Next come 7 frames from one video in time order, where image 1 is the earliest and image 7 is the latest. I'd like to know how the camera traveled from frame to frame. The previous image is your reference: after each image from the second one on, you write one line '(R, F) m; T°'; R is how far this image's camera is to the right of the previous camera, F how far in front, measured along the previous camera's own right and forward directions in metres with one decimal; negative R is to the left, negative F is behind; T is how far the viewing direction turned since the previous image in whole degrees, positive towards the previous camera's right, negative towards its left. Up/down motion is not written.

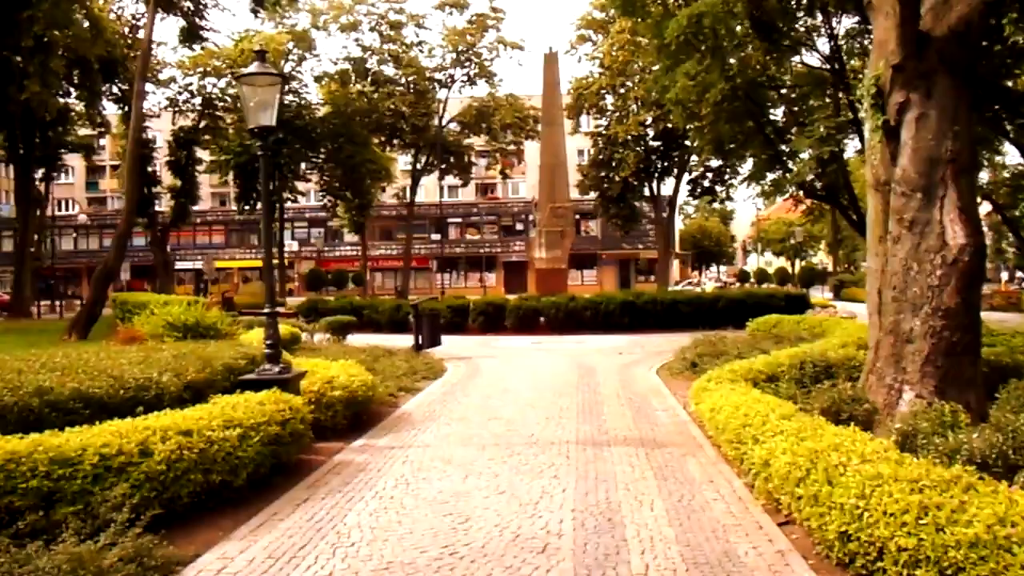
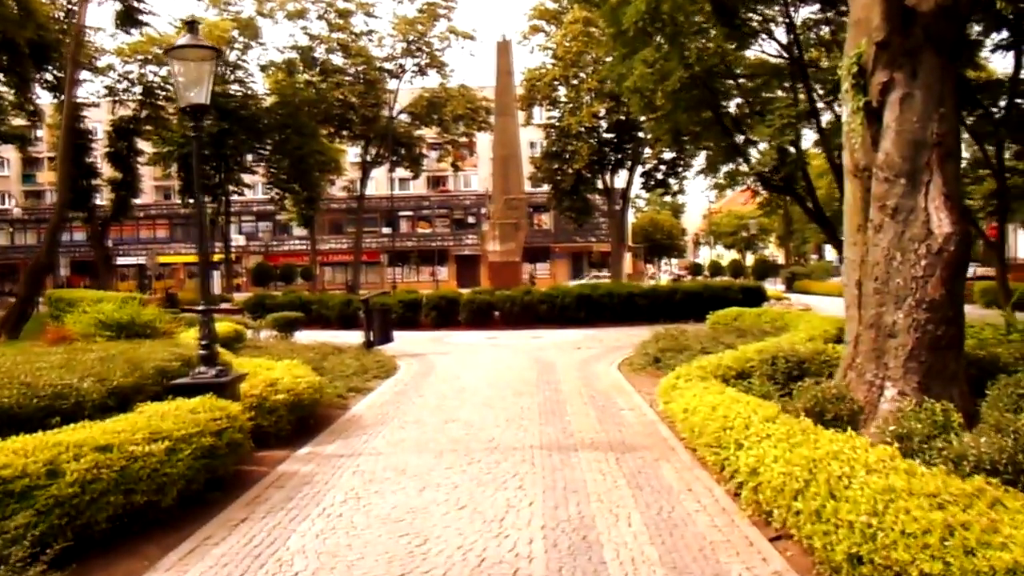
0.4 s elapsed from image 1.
(-0.1, +0.6) m; +3°
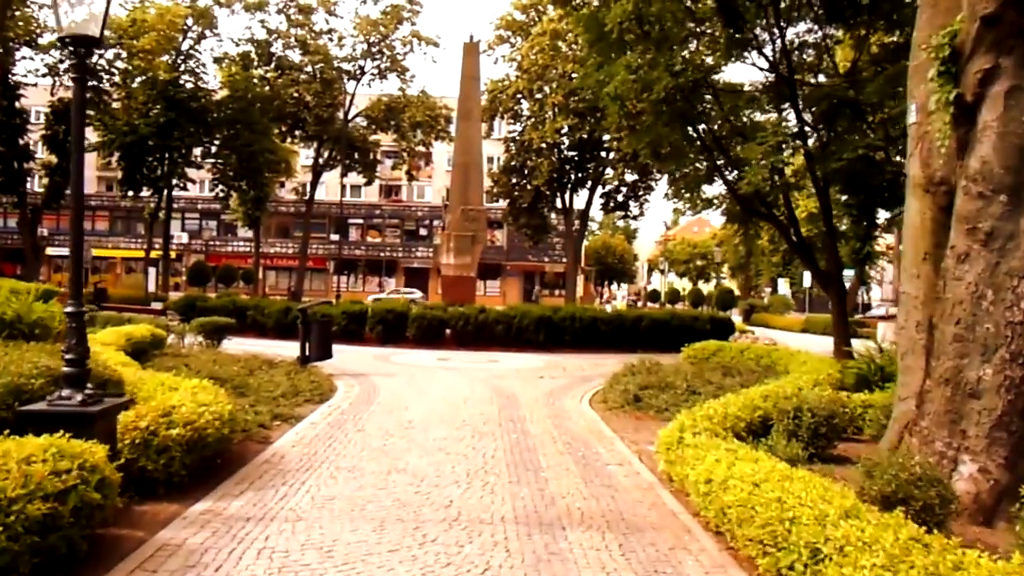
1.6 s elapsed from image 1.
(-0.2, +1.9) m; +3°
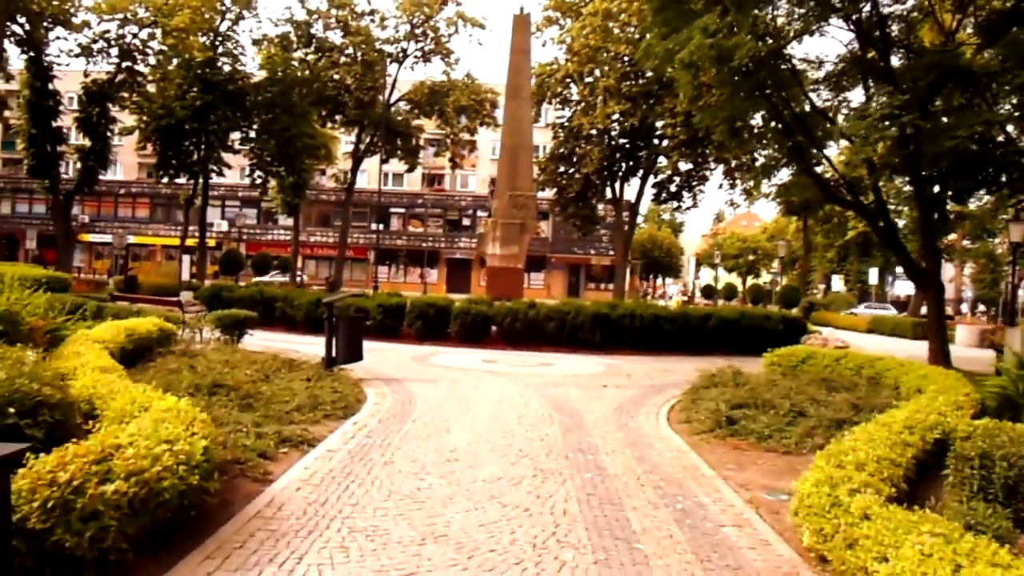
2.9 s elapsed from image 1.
(-0.2, +2.2) m; -2°
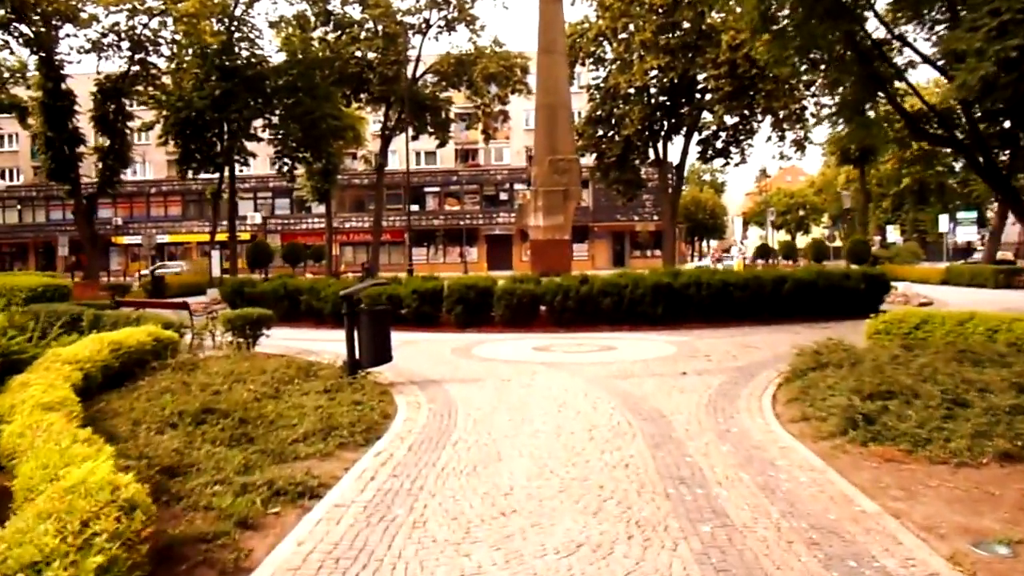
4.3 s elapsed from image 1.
(-0.1, +2.3) m; -2°
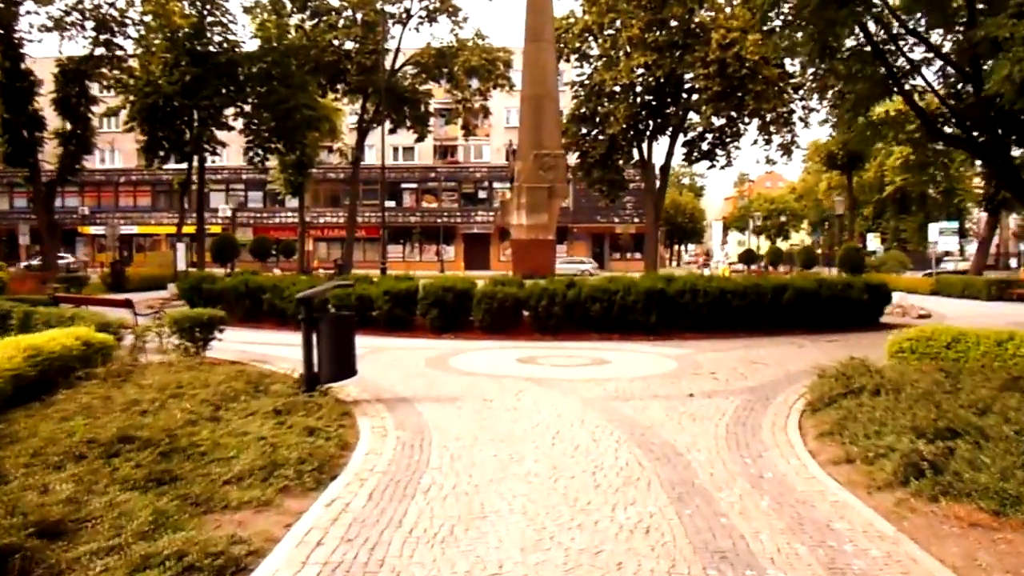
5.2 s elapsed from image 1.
(-0.1, +1.5) m; +1°
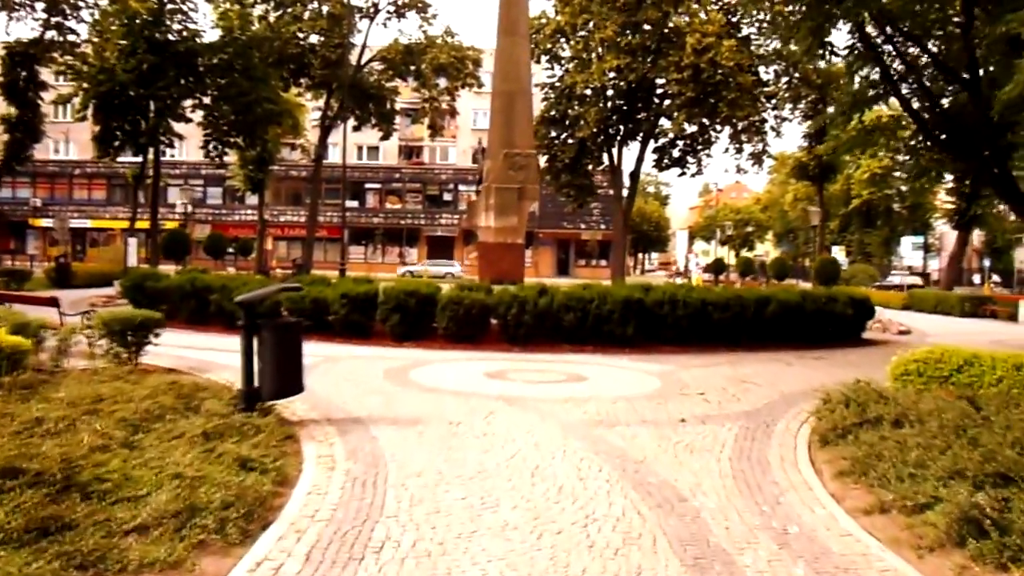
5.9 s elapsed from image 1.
(-0.1, +1.2) m; +2°
